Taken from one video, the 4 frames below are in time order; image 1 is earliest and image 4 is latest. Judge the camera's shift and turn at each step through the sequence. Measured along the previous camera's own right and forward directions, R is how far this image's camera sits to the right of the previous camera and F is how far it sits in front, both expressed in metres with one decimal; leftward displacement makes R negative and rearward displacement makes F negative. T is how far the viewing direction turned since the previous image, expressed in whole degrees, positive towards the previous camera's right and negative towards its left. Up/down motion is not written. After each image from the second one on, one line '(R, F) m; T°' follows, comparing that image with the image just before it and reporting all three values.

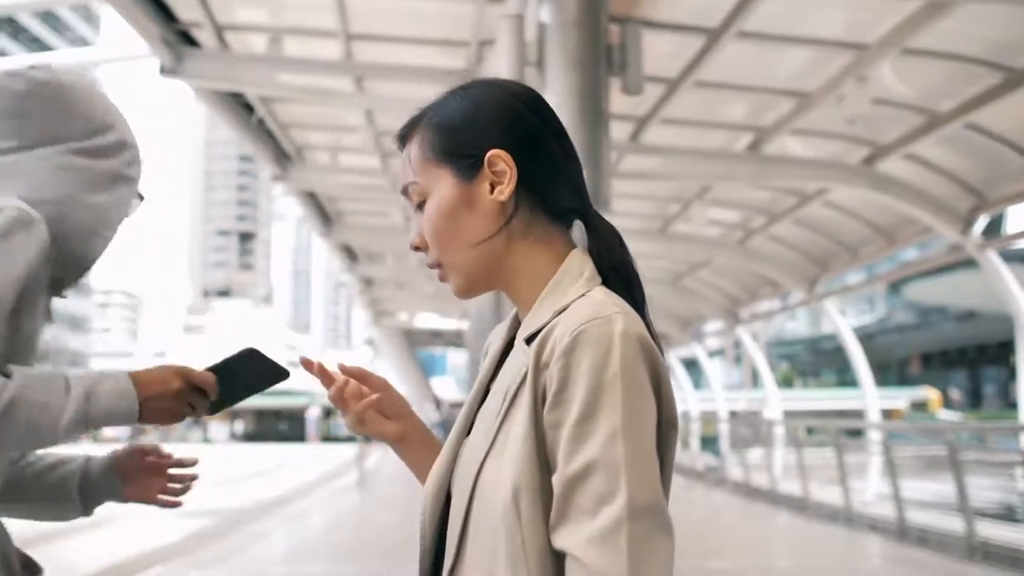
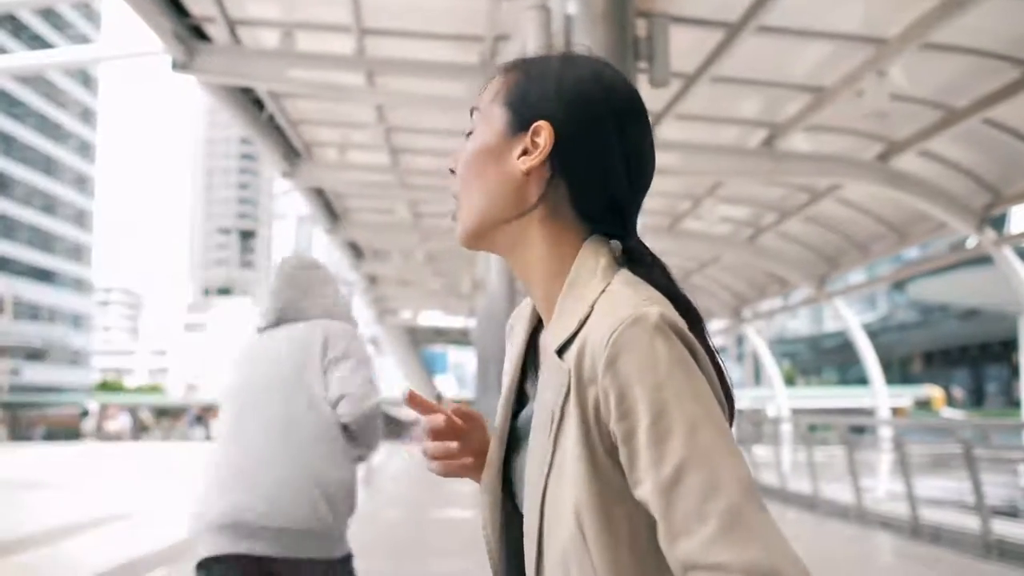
(-0.1, 0.0) m; 0°
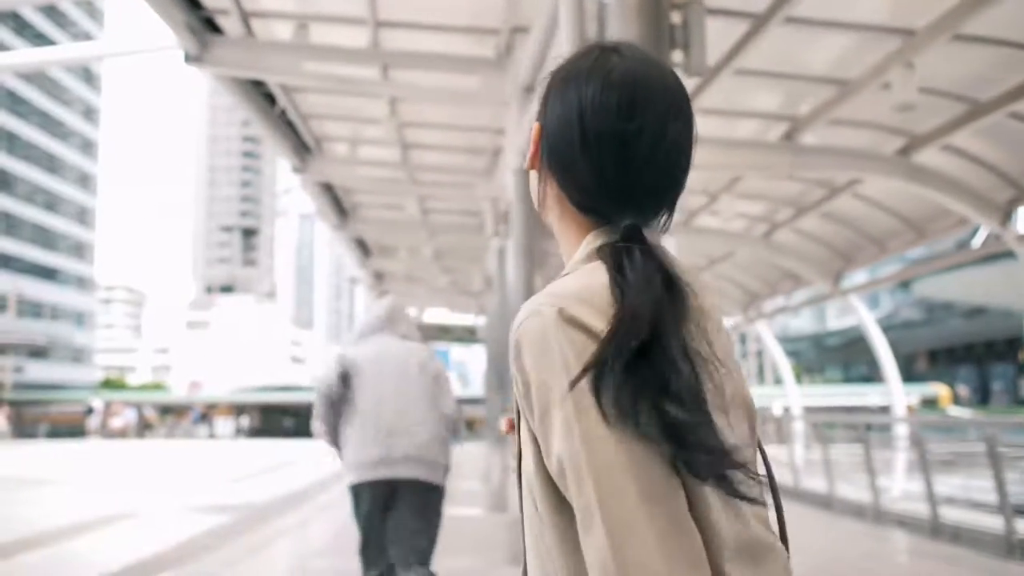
(-0.1, +0.1) m; 0°
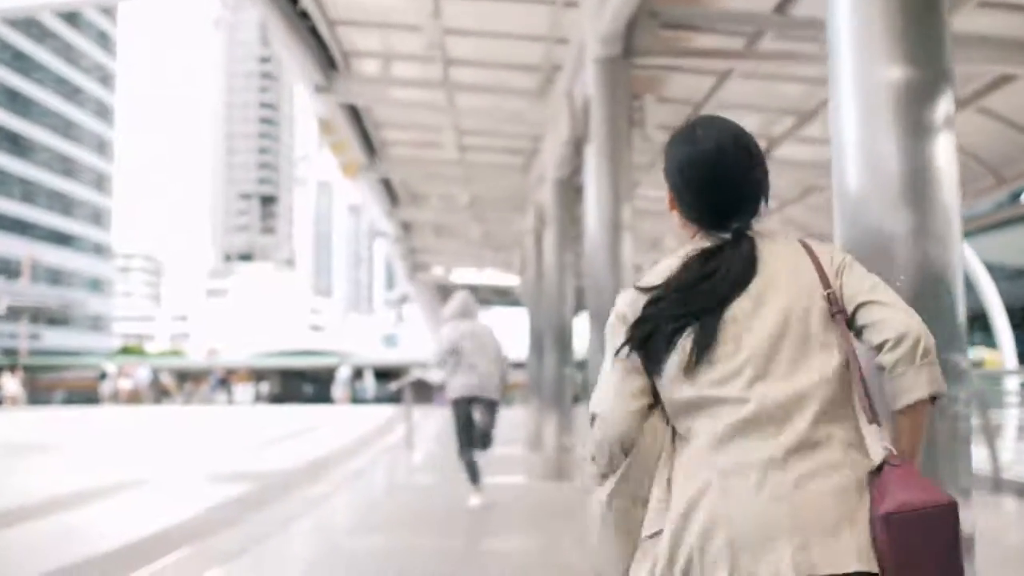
(-0.4, +1.7) m; -1°
